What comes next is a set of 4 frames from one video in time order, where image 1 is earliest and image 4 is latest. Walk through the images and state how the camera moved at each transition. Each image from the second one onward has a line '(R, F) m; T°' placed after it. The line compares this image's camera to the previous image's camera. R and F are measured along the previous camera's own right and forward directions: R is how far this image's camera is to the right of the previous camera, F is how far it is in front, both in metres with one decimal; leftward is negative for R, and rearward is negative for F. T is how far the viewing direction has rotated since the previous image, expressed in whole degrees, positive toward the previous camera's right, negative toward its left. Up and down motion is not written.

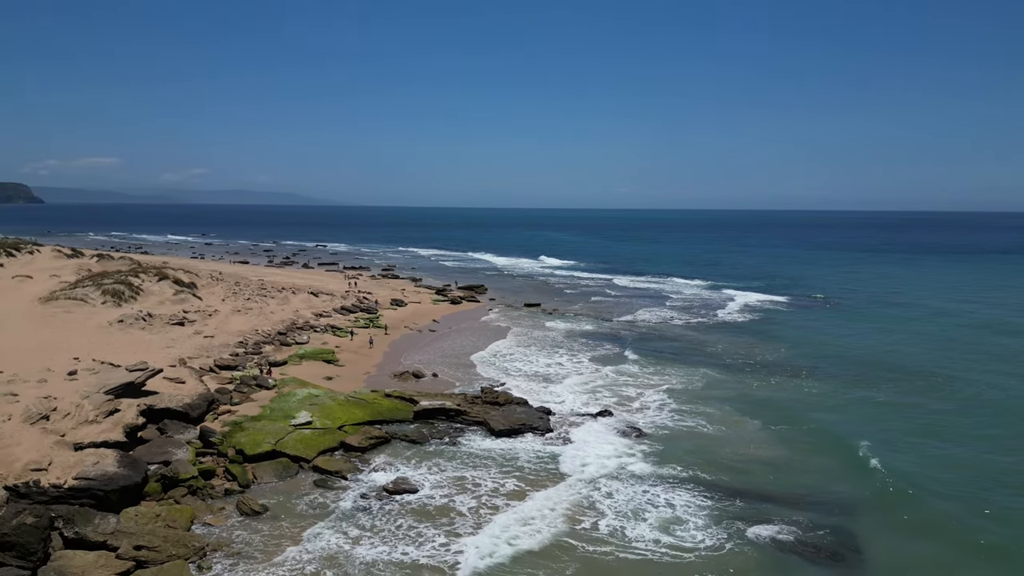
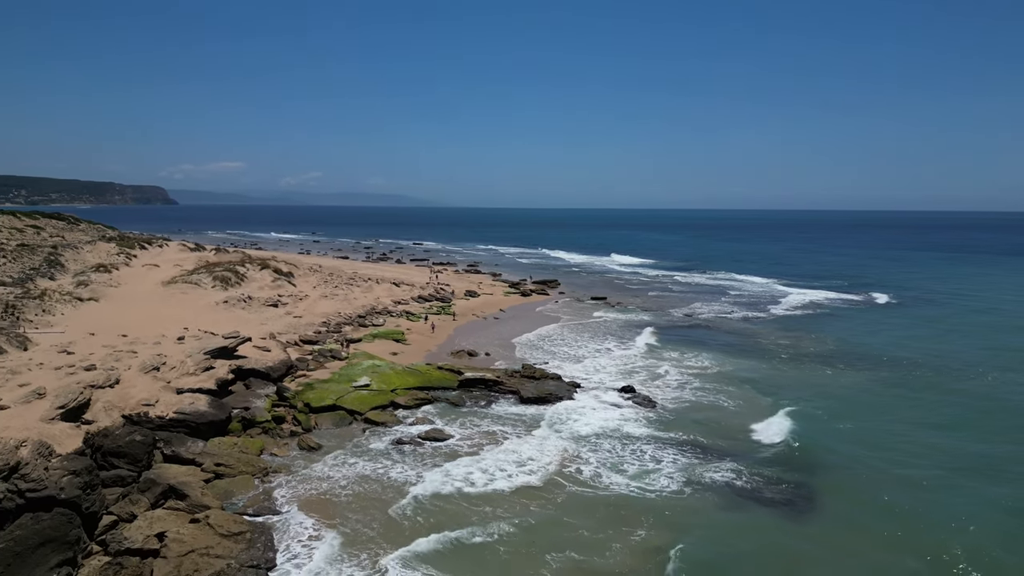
(+1.6, -1.8) m; -8°
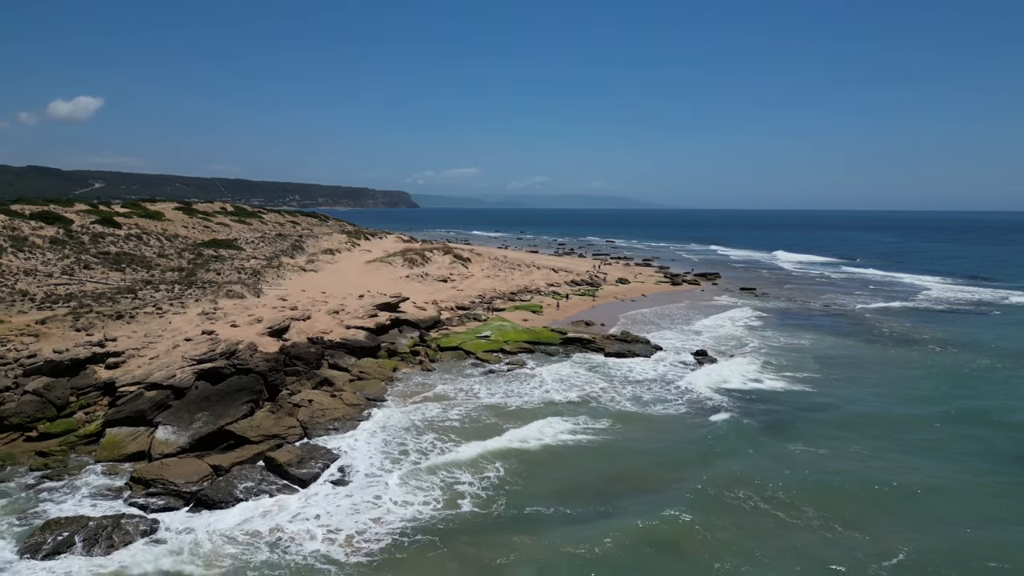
(+3.5, -3.3) m; -17°
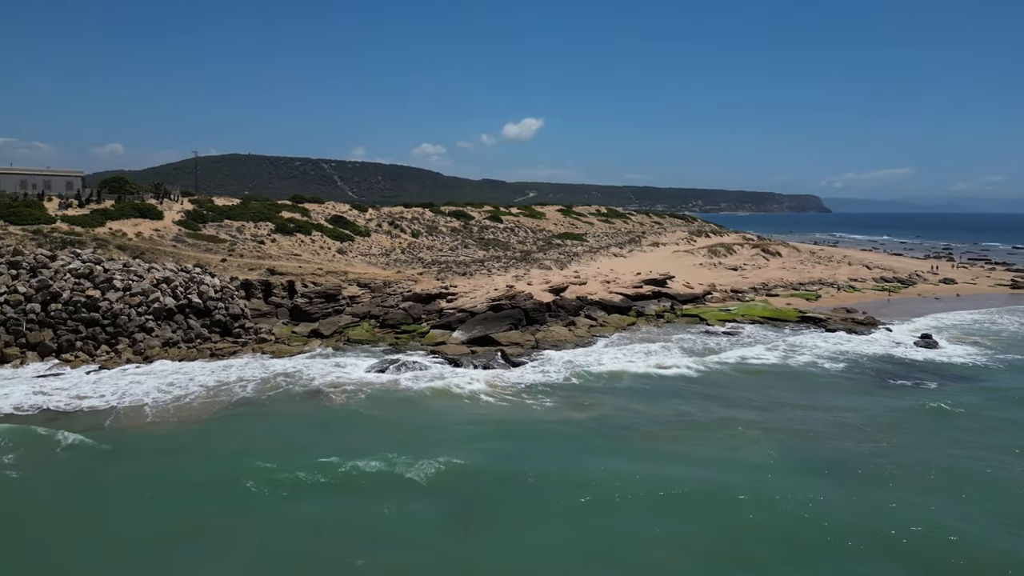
(+5.3, -4.0) m; -31°
